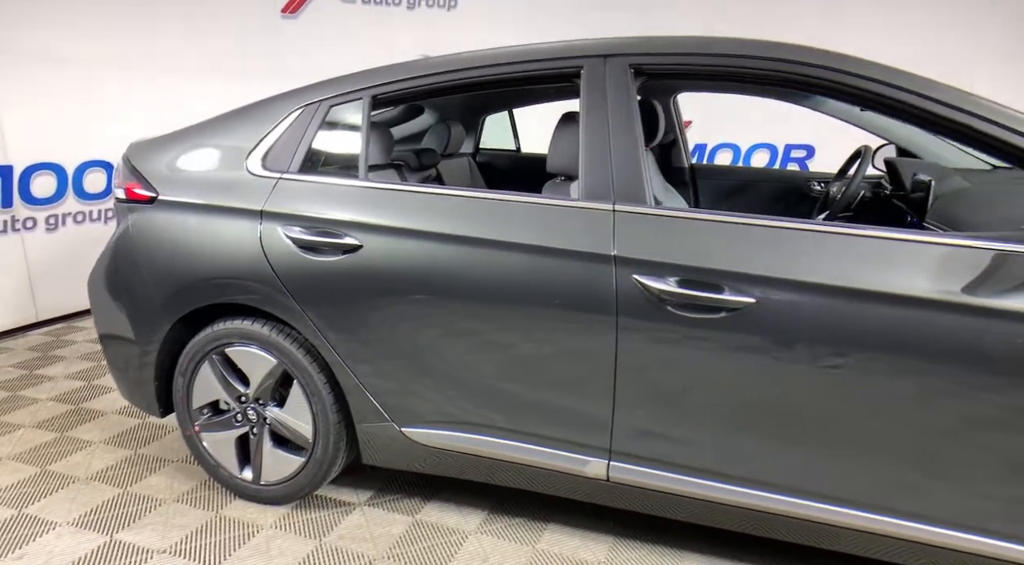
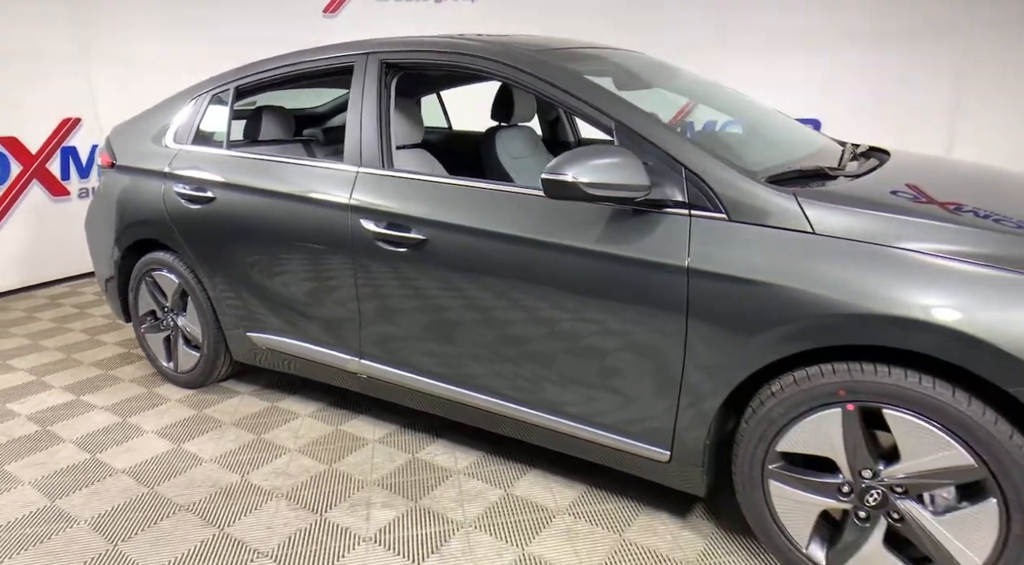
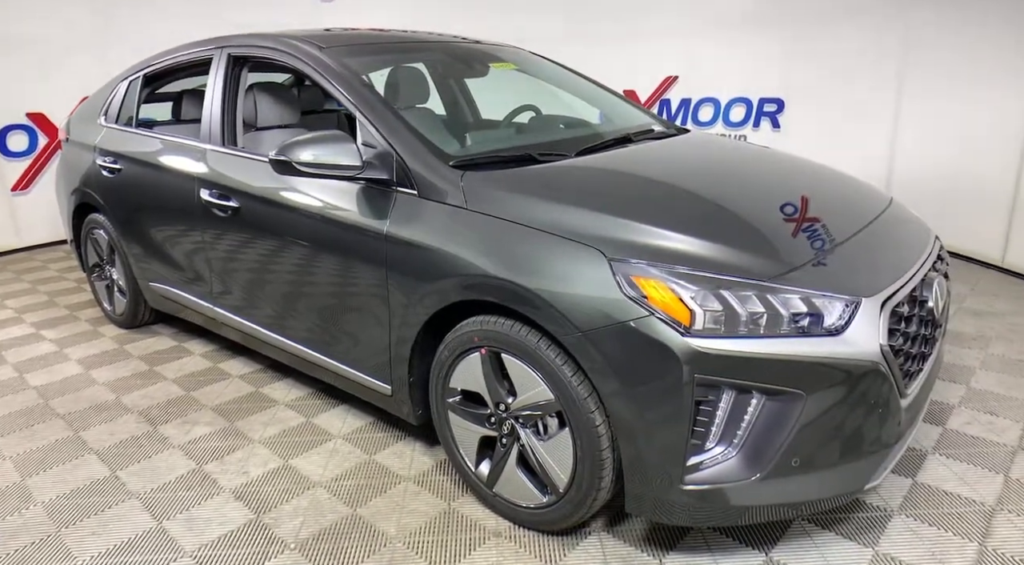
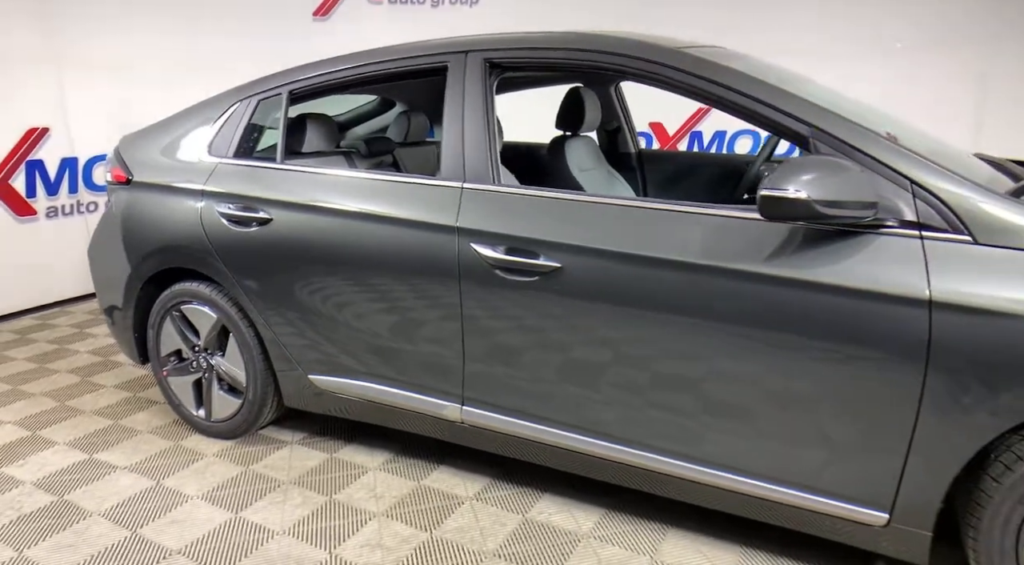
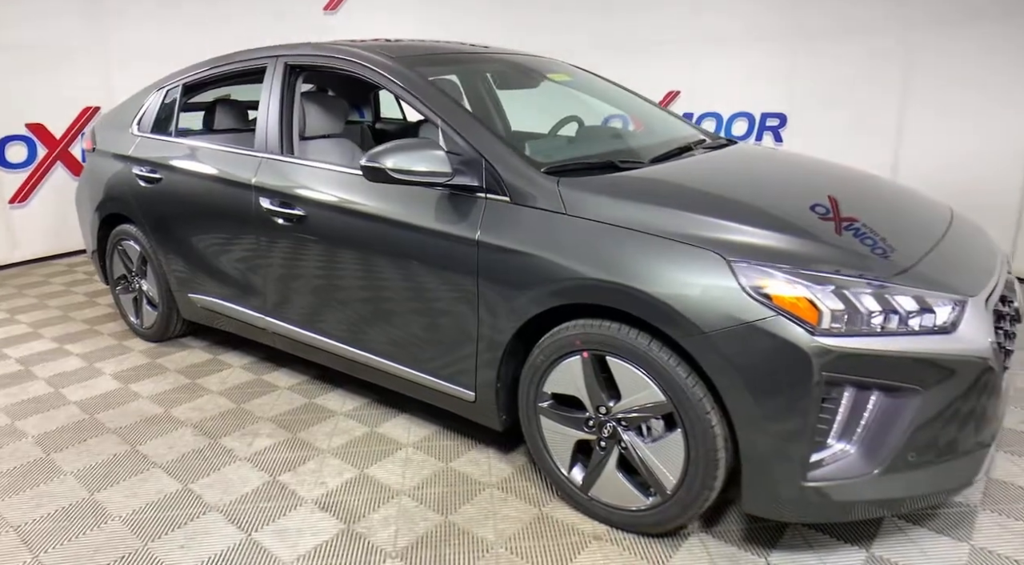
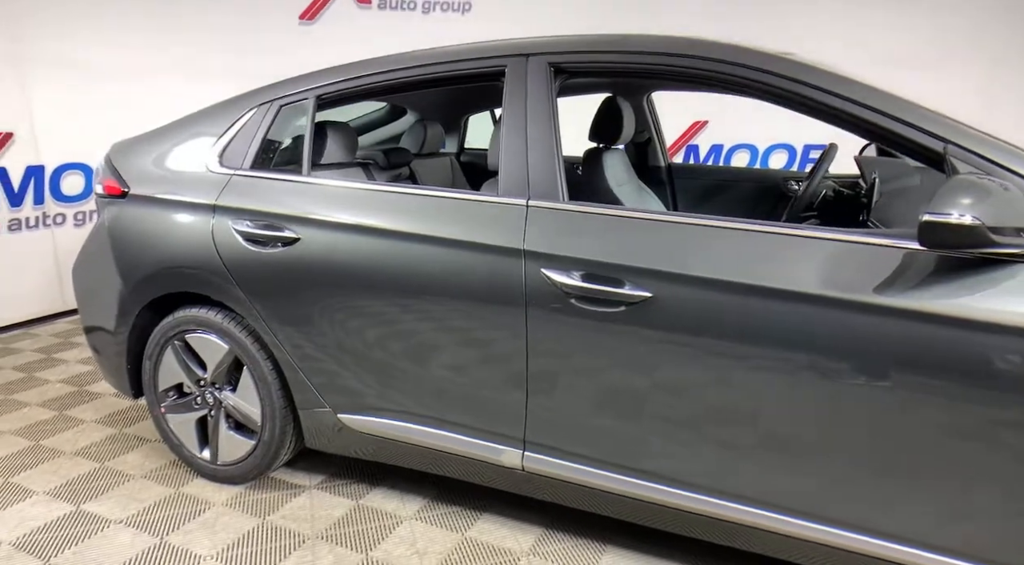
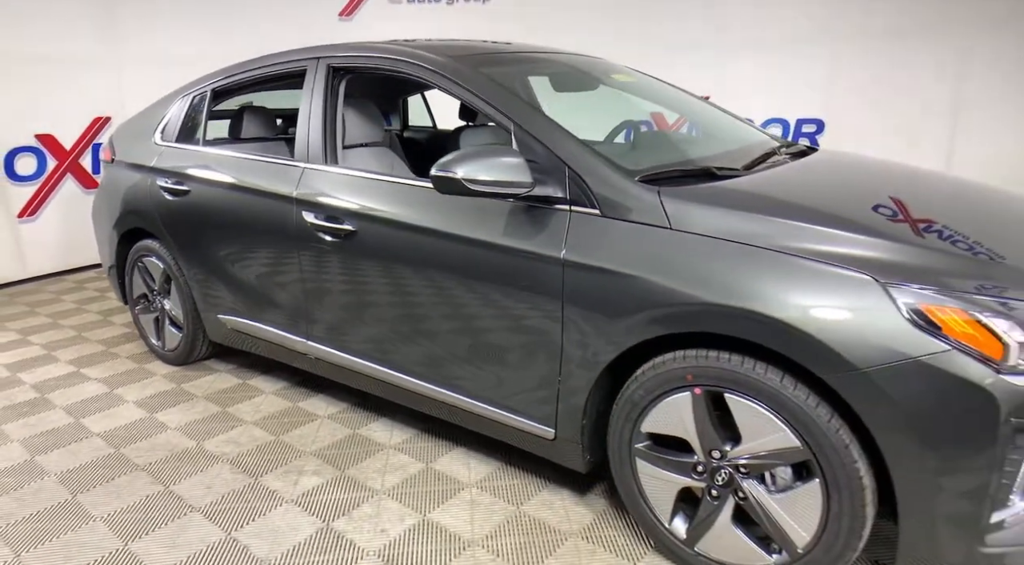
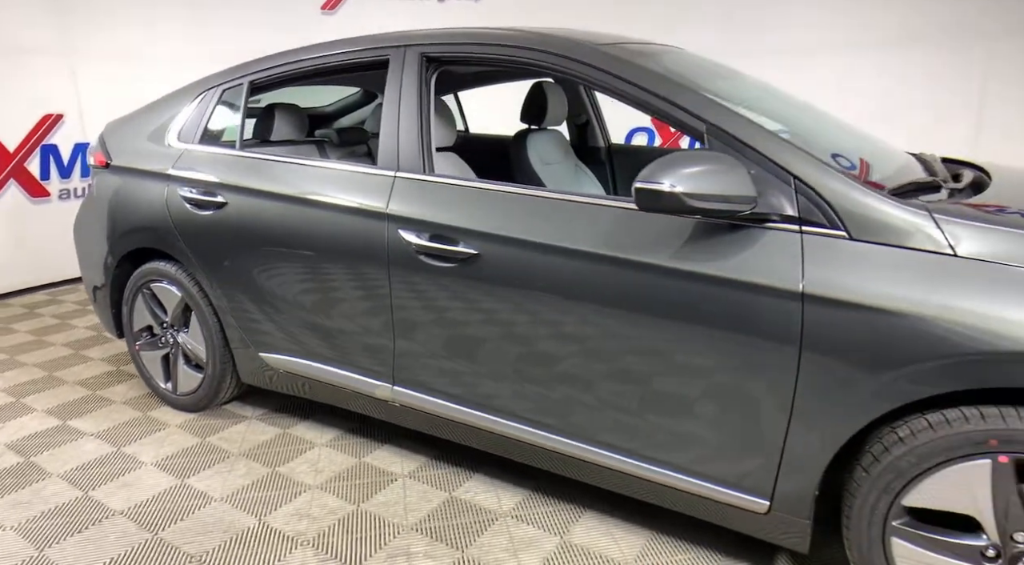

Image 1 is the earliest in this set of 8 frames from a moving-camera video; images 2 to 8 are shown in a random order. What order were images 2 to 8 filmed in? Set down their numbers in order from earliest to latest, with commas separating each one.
6, 4, 8, 2, 7, 5, 3
